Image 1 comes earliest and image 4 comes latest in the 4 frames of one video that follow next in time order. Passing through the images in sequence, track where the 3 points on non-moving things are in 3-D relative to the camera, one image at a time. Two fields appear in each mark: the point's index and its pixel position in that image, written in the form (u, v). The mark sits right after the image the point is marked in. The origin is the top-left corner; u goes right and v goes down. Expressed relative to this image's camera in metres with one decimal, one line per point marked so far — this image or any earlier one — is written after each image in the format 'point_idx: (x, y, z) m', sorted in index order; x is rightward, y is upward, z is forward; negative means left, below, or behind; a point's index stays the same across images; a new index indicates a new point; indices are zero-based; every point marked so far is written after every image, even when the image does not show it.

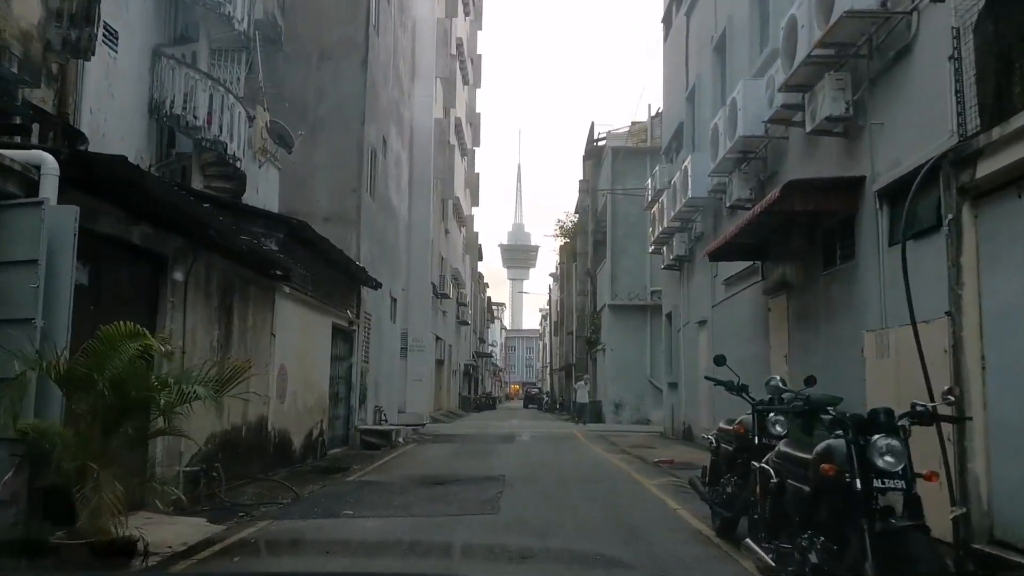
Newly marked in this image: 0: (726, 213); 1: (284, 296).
0: (+4.4, +1.5, +18.0) m
1: (-3.6, -0.1, +13.9) m
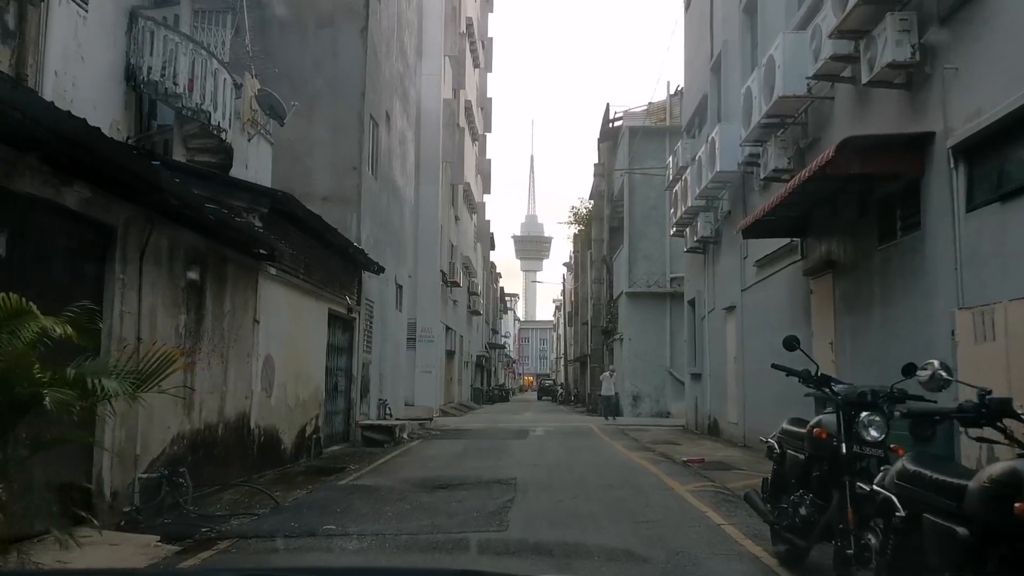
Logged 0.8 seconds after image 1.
0: (+4.6, +1.9, +16.4) m
1: (-3.4, +0.1, +12.5) m
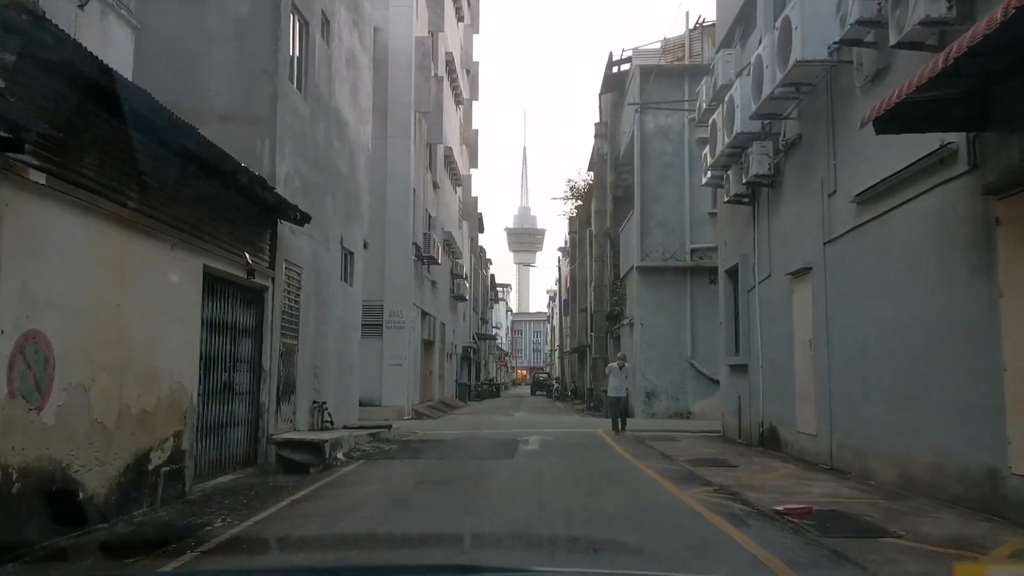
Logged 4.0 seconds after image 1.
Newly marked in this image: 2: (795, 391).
0: (+4.3, +2.5, +10.8) m
1: (-3.7, +0.7, +6.8) m
2: (+4.4, -1.6, +13.8) m
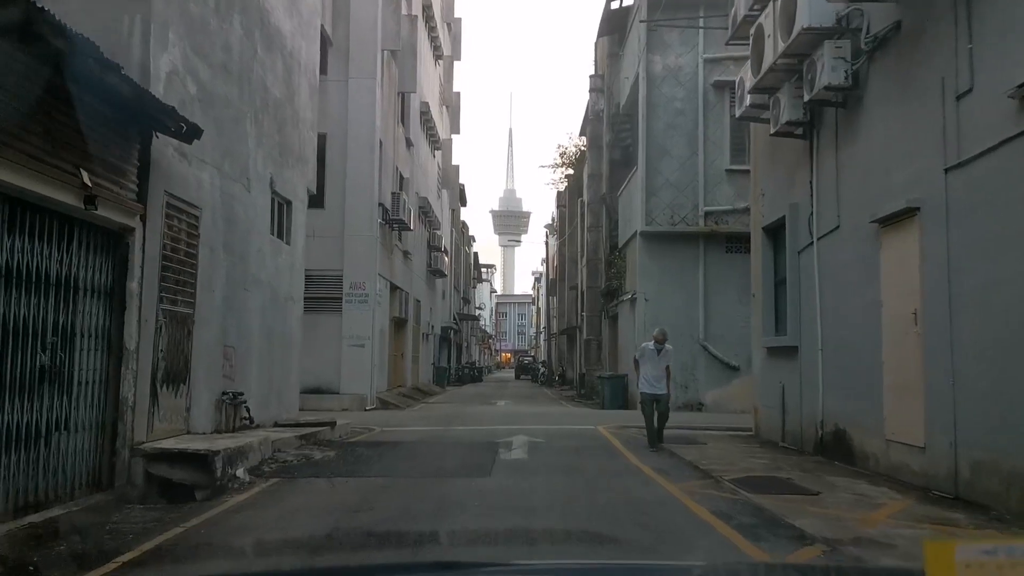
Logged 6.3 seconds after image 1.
0: (+4.1, +3.0, +6.8) m
1: (-3.8, +1.2, +2.7) m
2: (+4.2, -1.1, +9.9) m
